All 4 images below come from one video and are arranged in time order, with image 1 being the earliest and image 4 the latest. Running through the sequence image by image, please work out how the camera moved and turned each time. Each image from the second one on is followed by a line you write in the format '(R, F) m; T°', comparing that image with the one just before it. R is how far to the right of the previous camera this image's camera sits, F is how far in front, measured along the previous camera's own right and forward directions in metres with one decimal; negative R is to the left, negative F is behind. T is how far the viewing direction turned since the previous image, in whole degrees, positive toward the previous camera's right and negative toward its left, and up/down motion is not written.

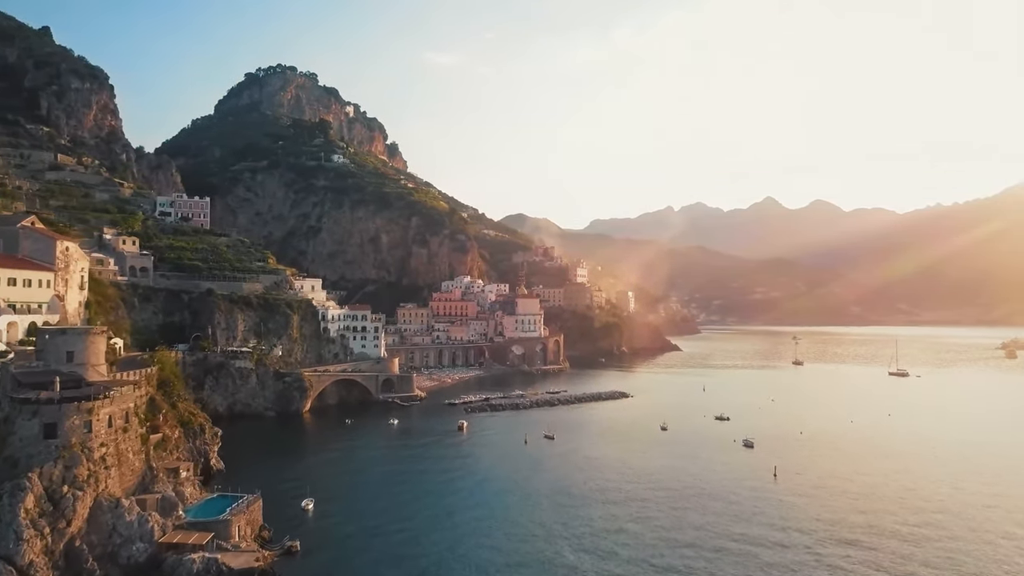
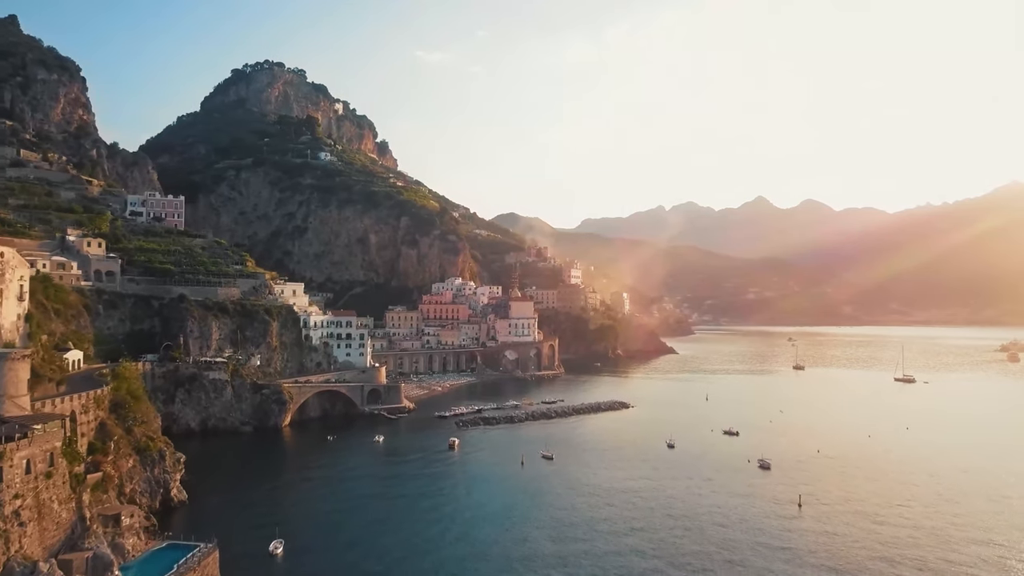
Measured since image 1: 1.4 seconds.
(-0.3, +4.6) m; +1°
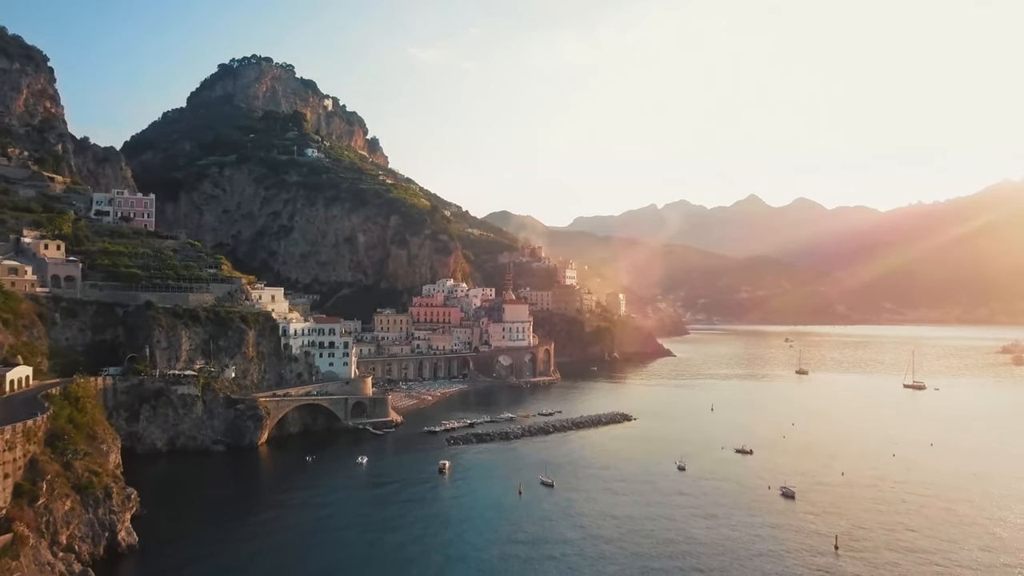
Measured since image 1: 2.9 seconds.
(-0.3, +5.1) m; +1°
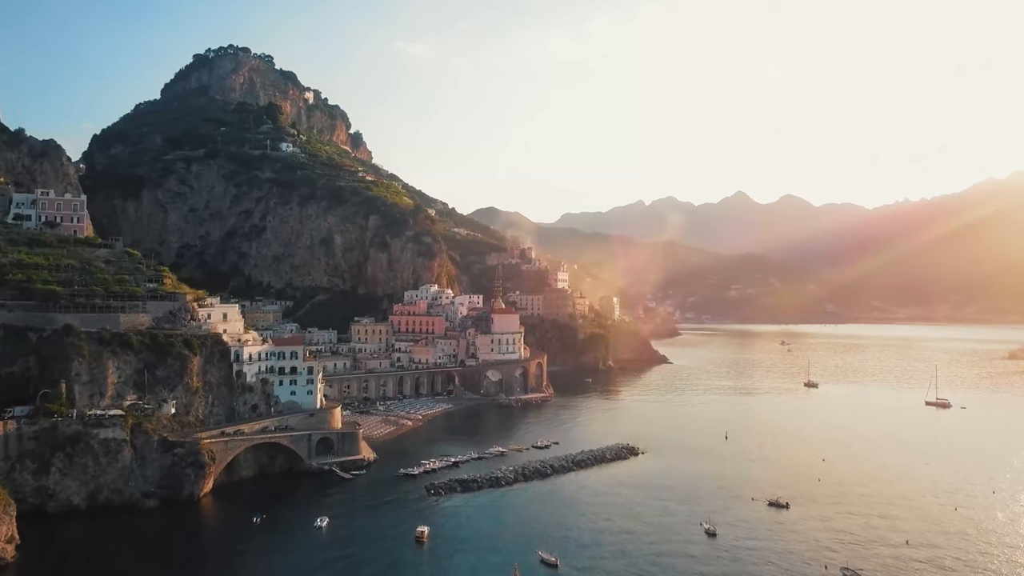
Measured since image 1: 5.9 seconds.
(-0.4, +9.8) m; +1°
